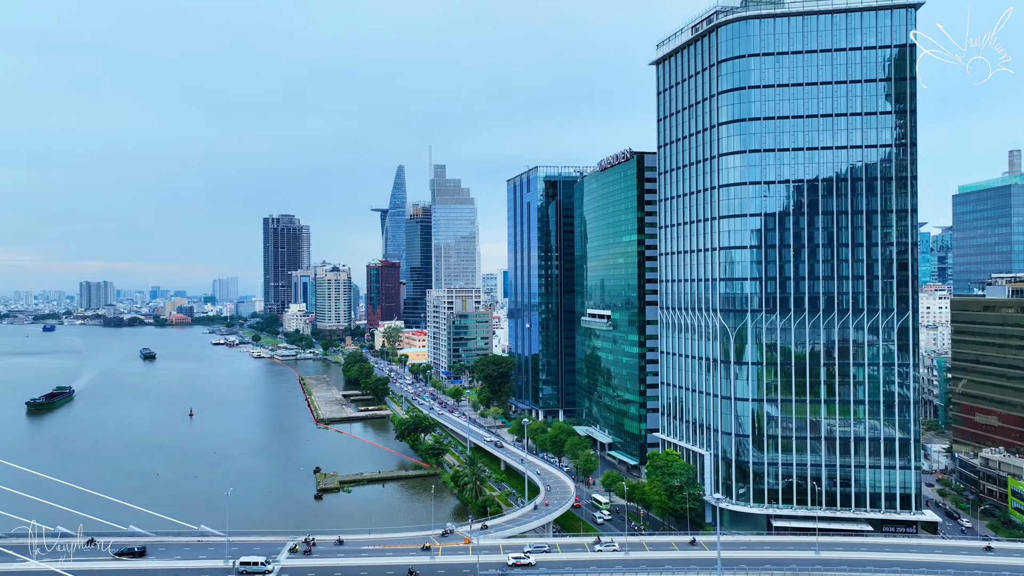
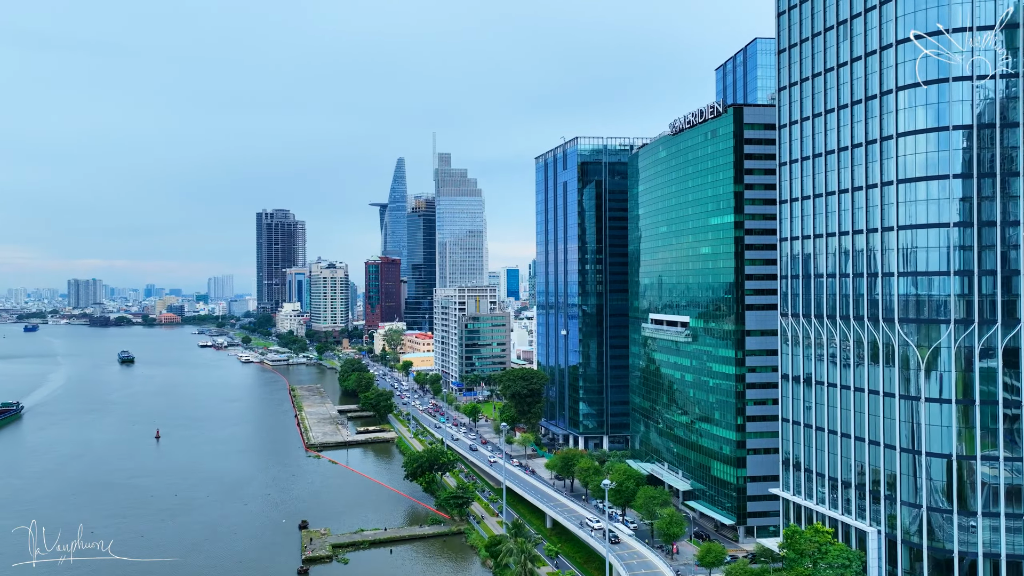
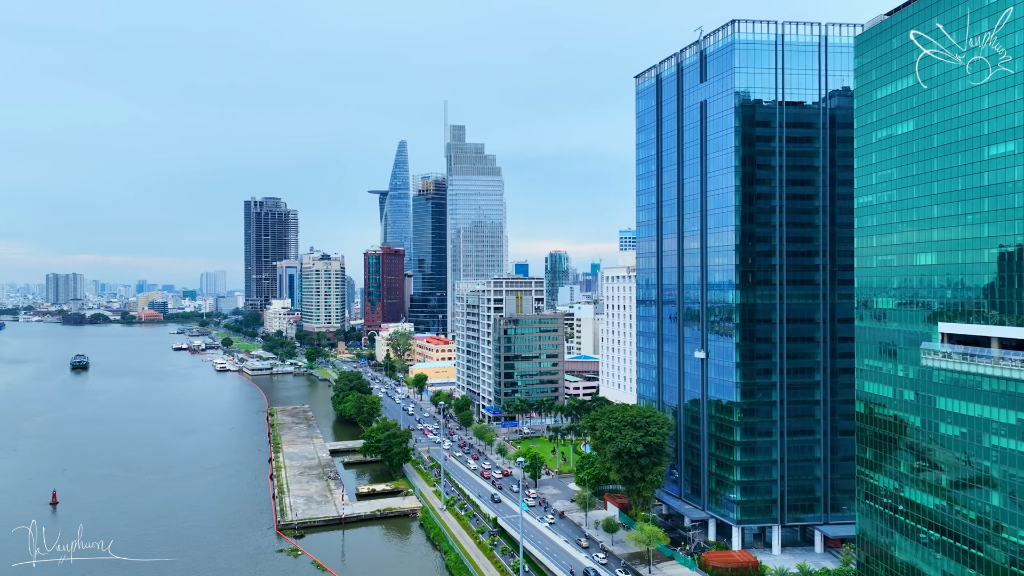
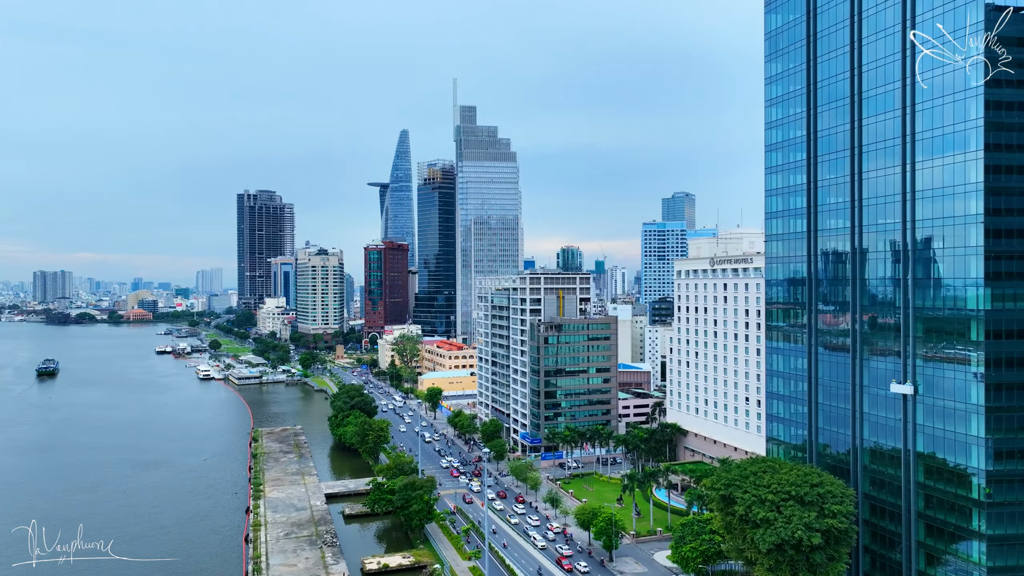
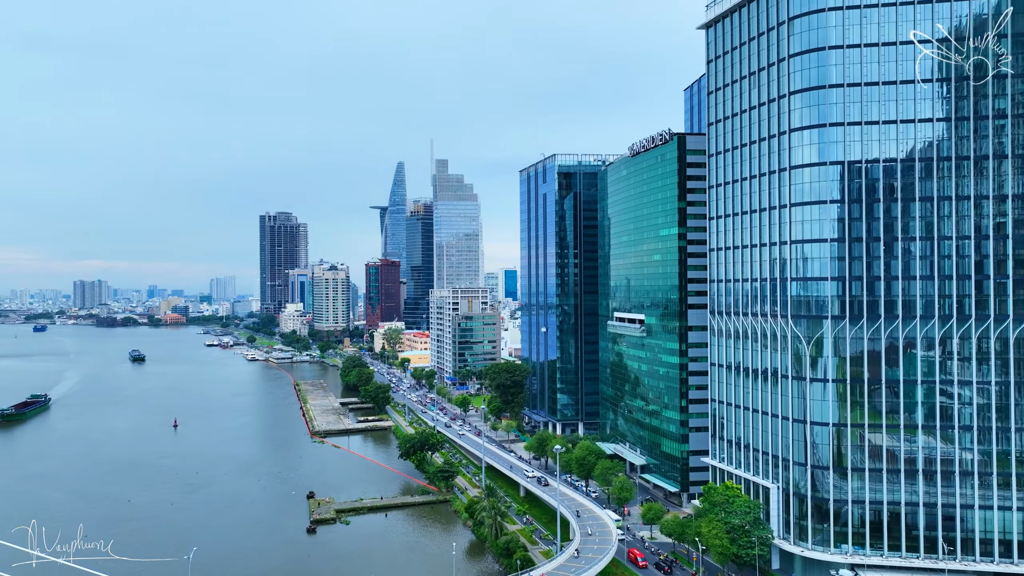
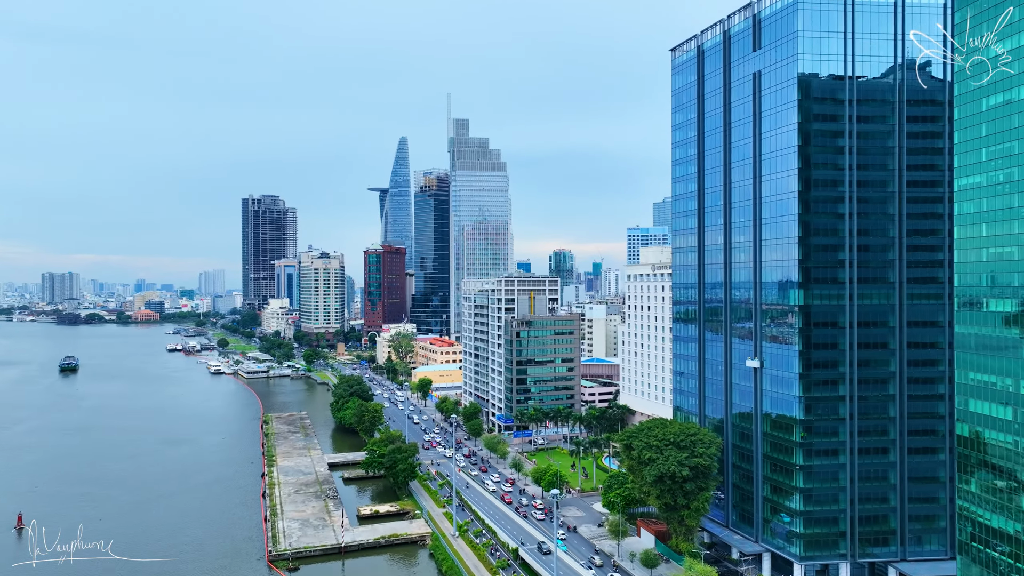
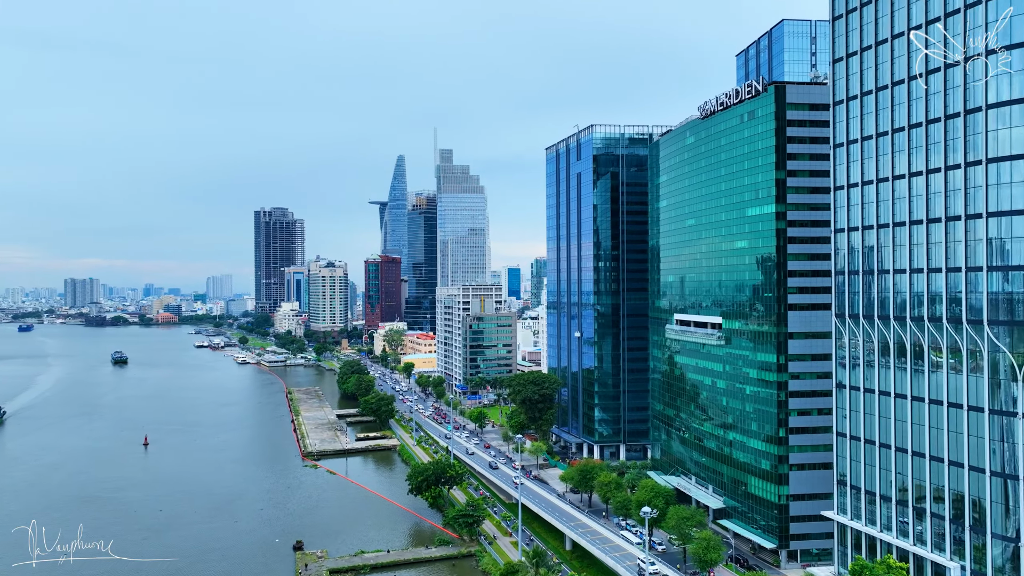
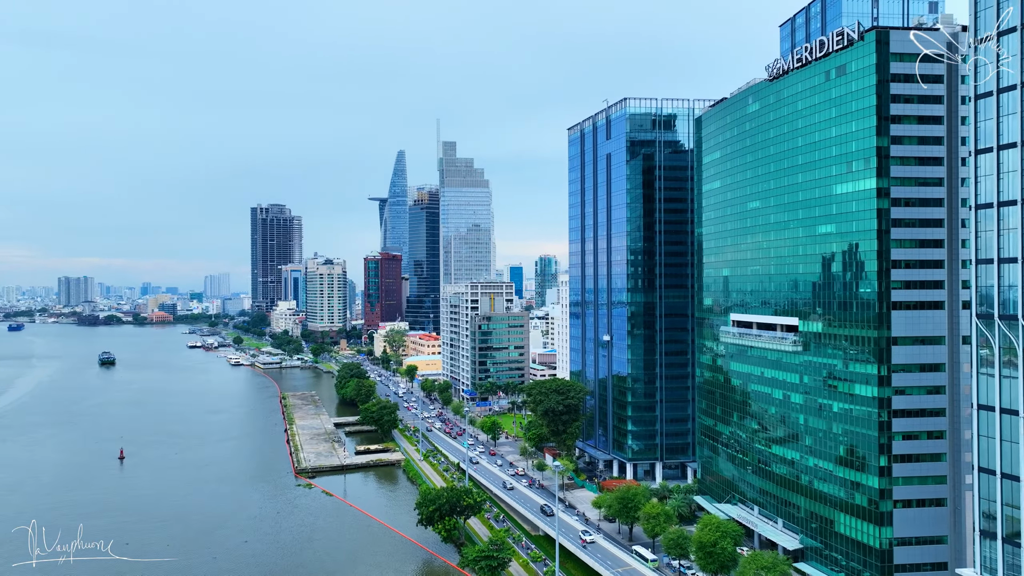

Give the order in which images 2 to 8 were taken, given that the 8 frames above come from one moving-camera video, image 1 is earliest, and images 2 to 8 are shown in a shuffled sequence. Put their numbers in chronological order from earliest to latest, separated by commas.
5, 2, 7, 8, 3, 6, 4
